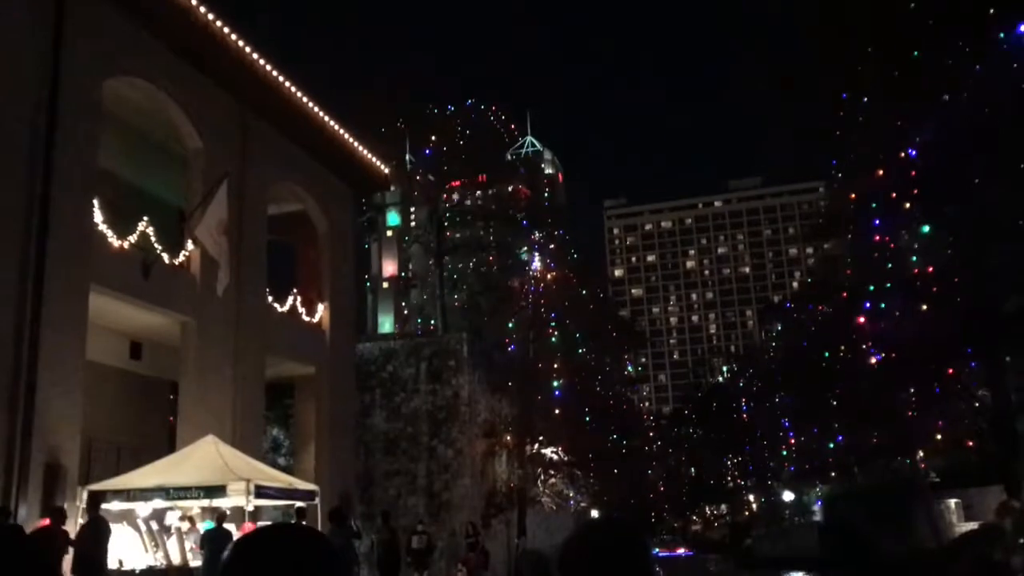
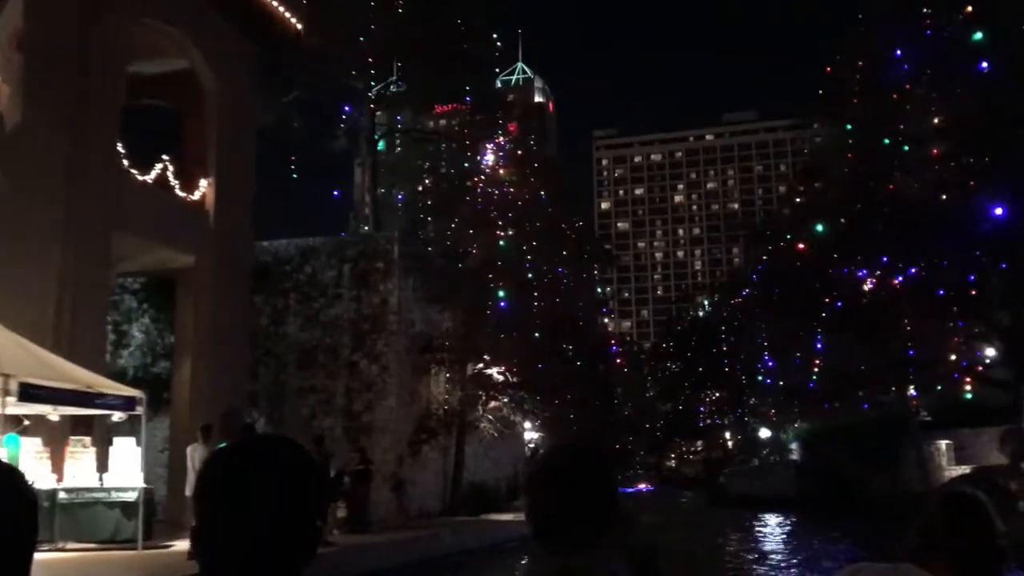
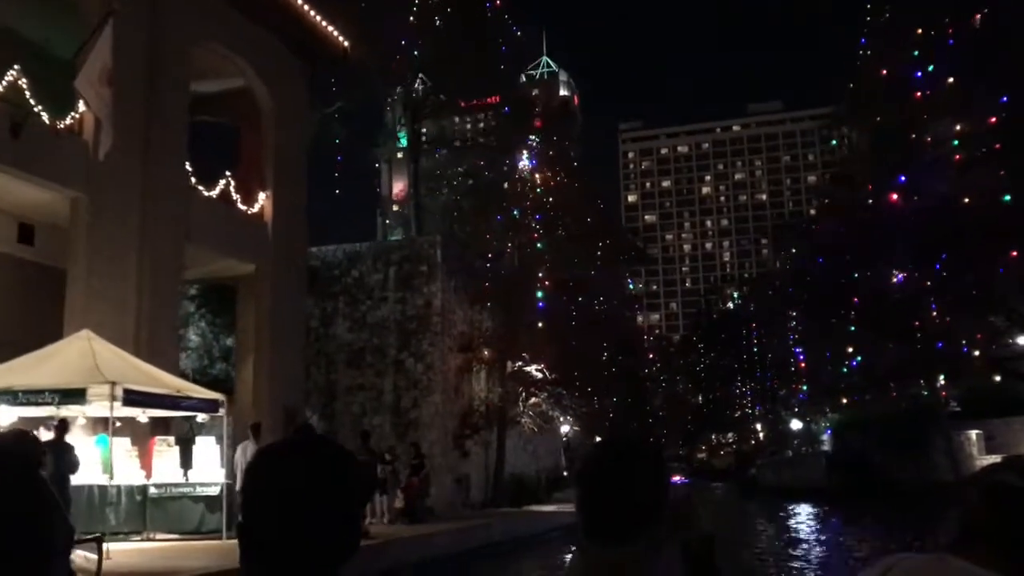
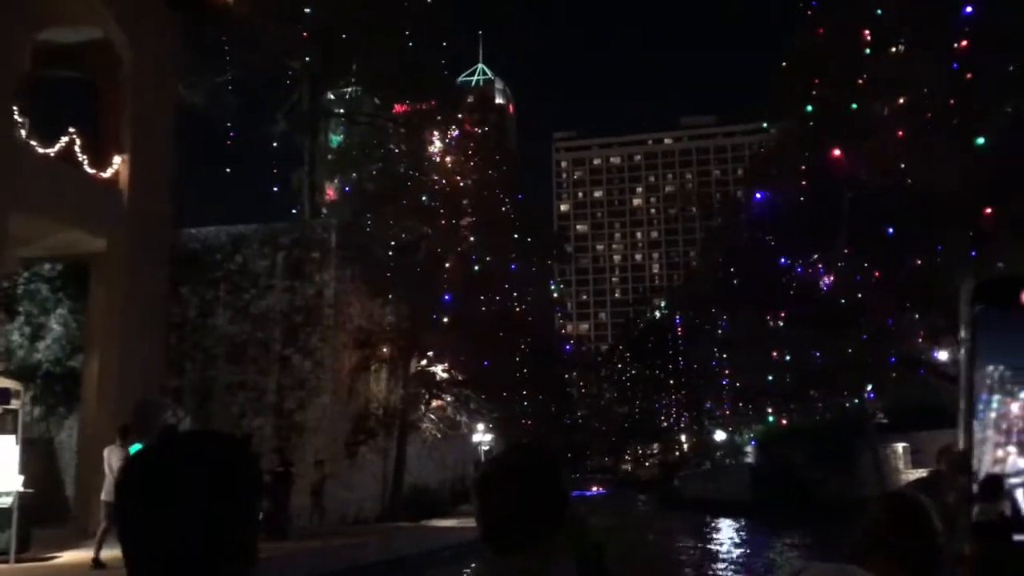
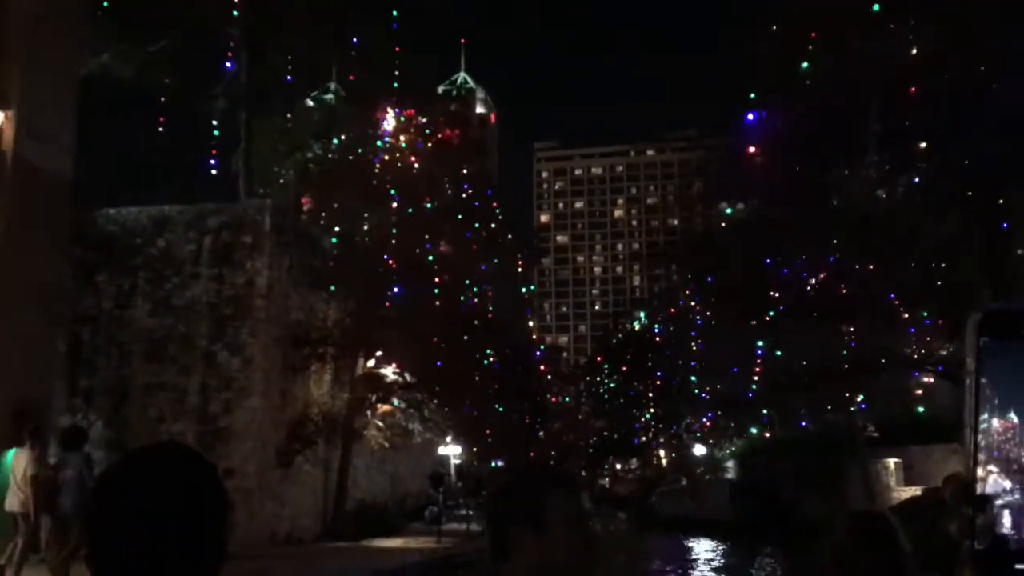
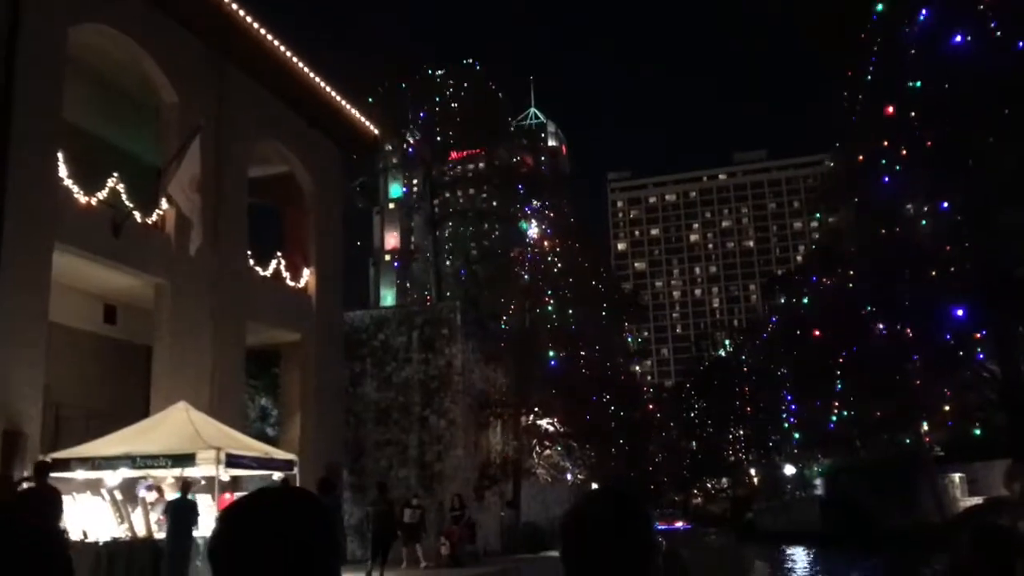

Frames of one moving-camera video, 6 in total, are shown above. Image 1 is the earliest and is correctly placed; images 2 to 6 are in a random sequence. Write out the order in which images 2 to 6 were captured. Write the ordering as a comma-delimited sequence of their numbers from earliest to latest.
6, 3, 2, 4, 5
